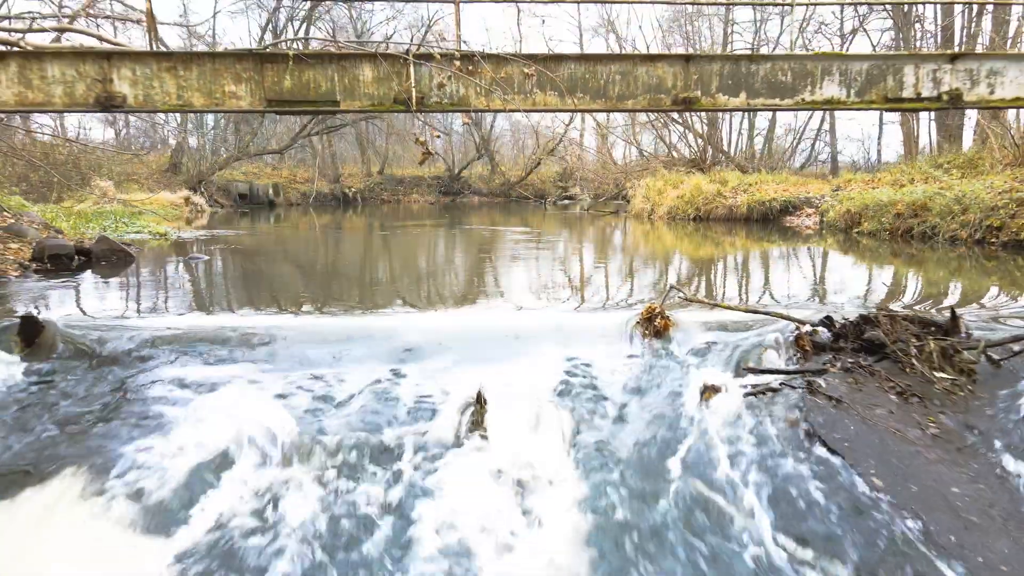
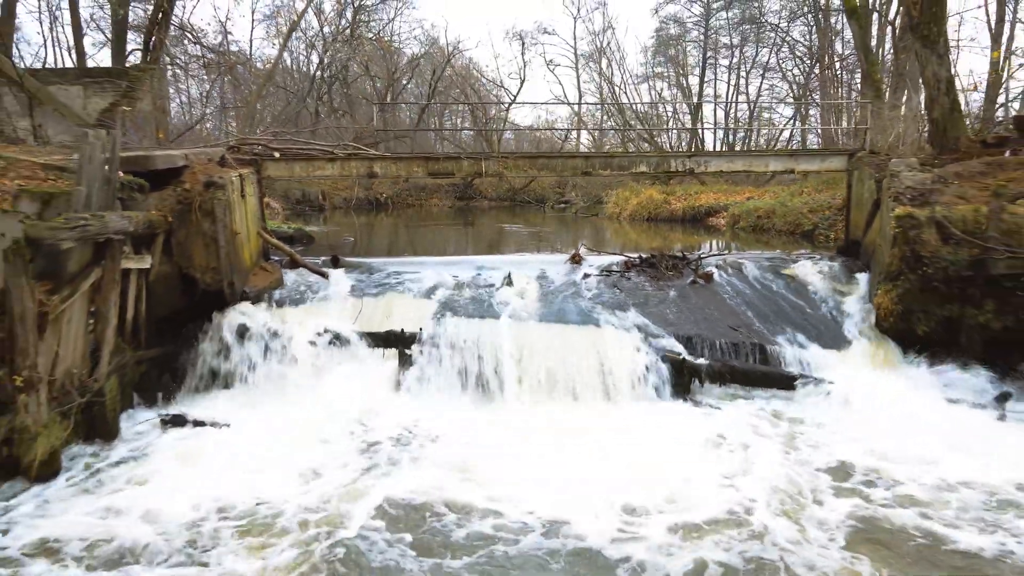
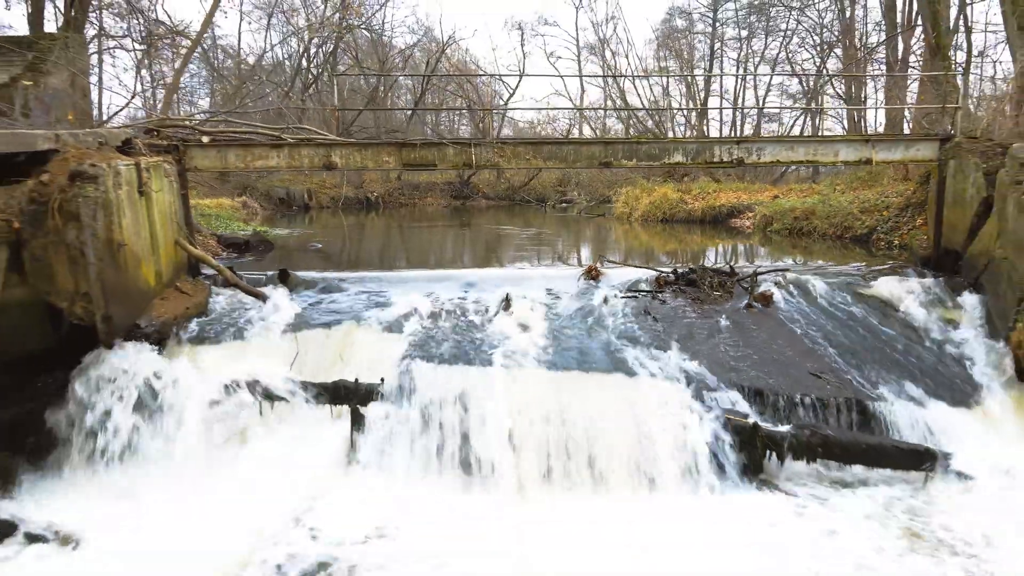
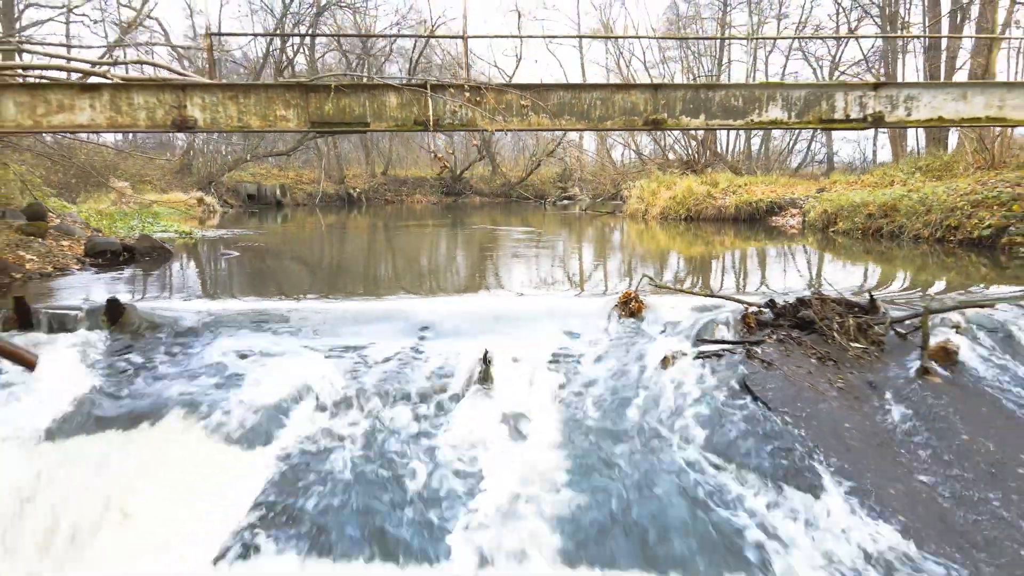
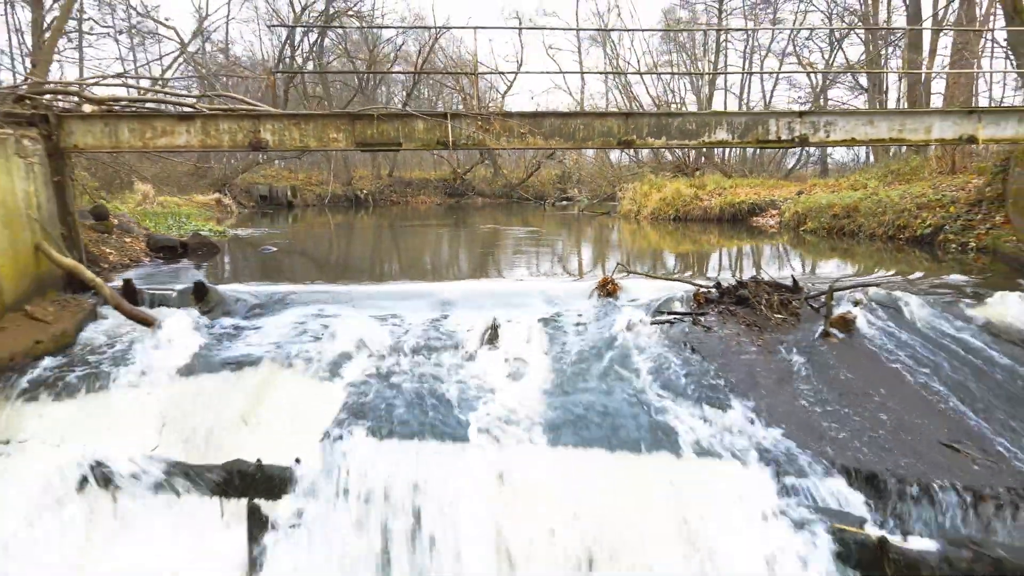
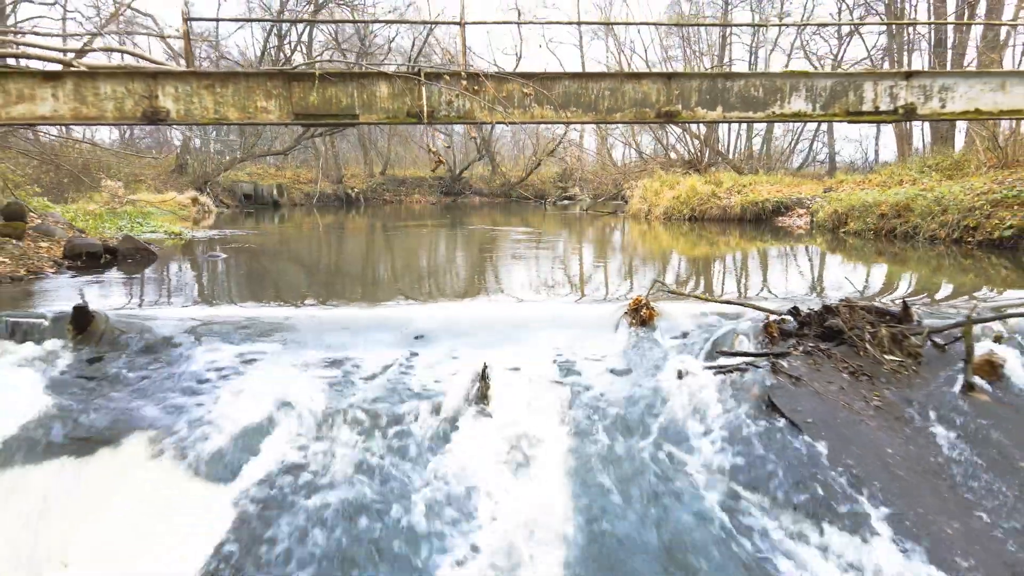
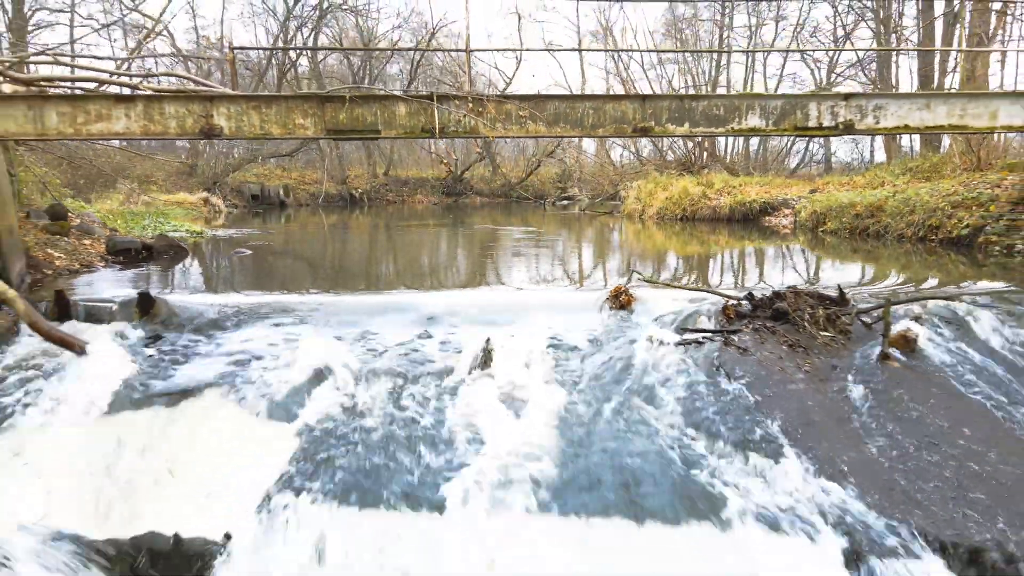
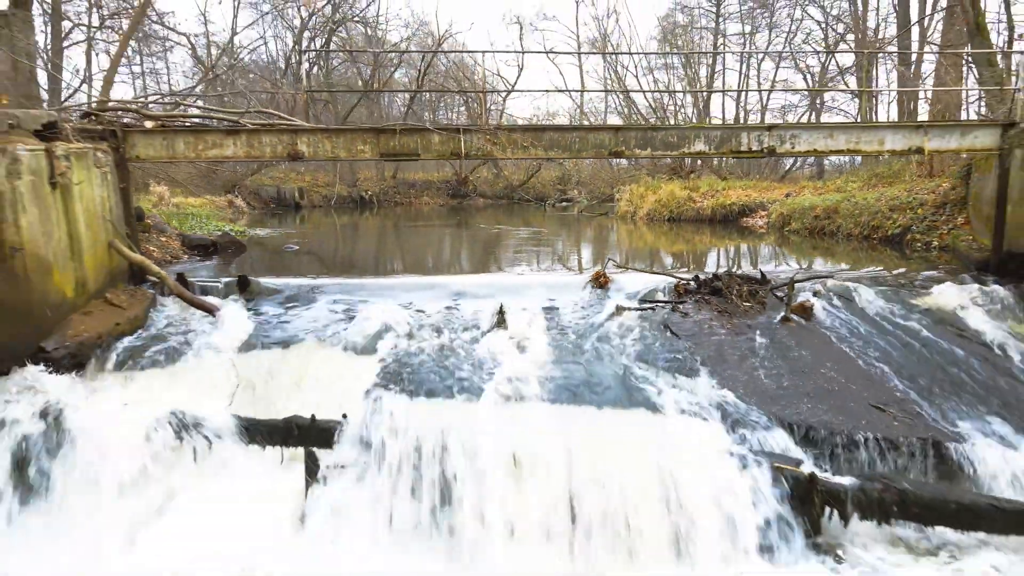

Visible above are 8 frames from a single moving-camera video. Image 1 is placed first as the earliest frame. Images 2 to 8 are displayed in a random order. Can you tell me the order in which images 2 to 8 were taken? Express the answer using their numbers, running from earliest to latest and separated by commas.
6, 4, 7, 5, 8, 3, 2
